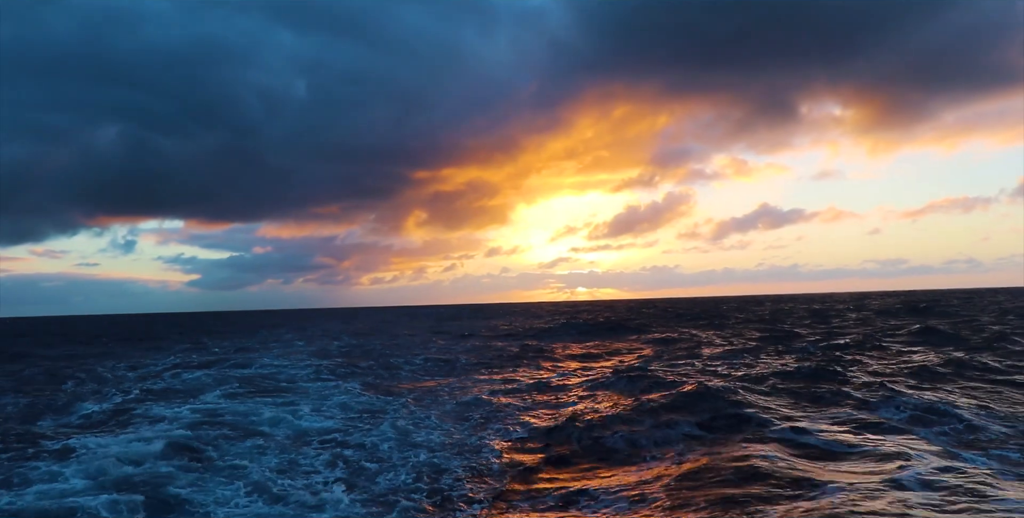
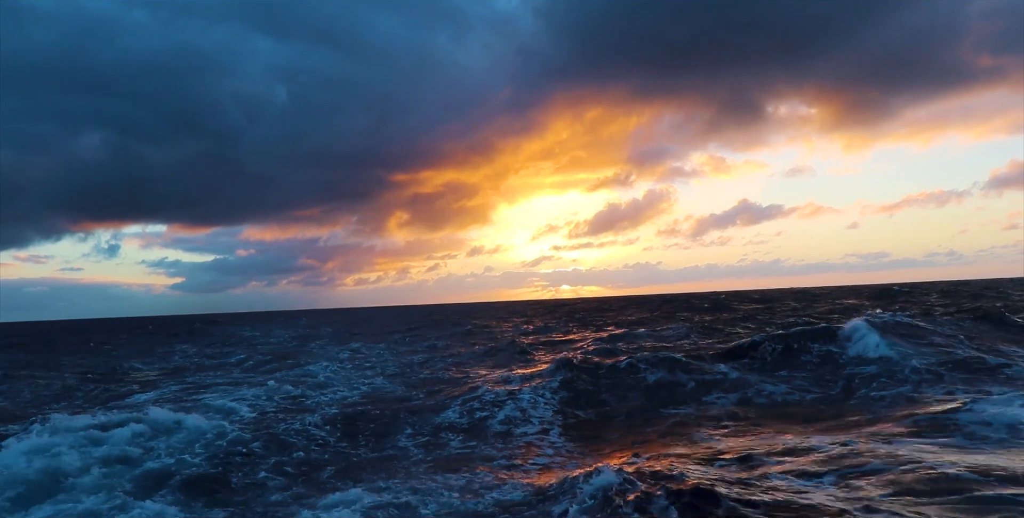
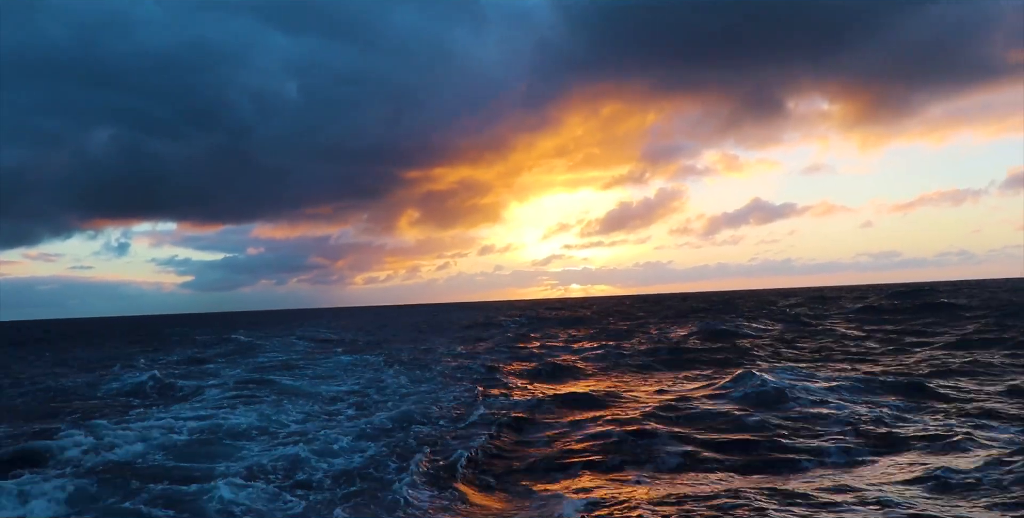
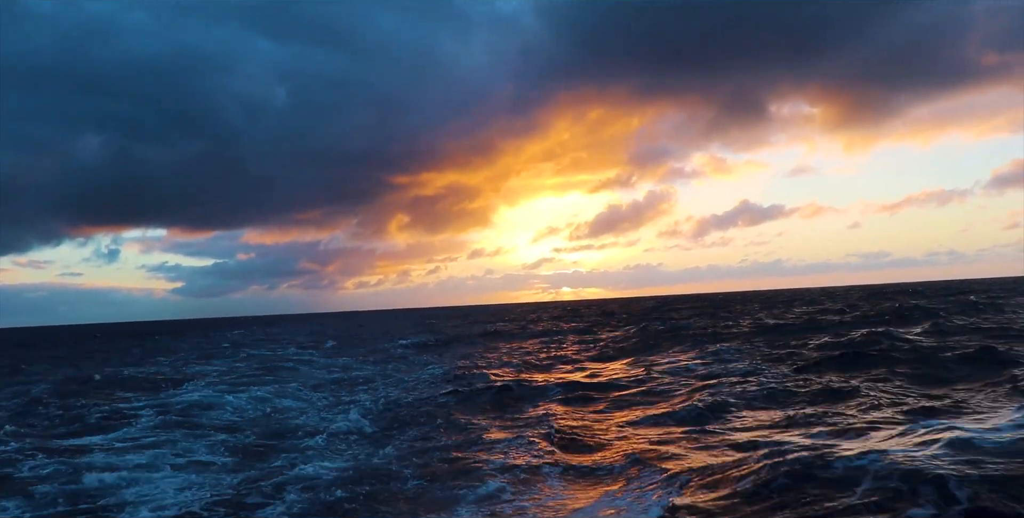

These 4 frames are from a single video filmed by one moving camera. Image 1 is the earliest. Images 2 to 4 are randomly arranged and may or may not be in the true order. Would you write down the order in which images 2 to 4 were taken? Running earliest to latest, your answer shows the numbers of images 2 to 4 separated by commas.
3, 4, 2
